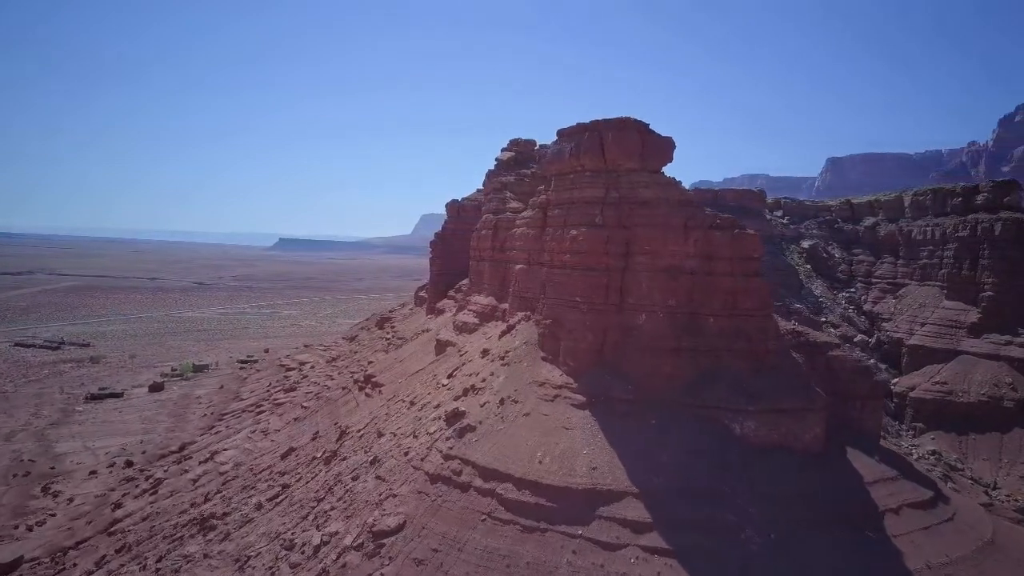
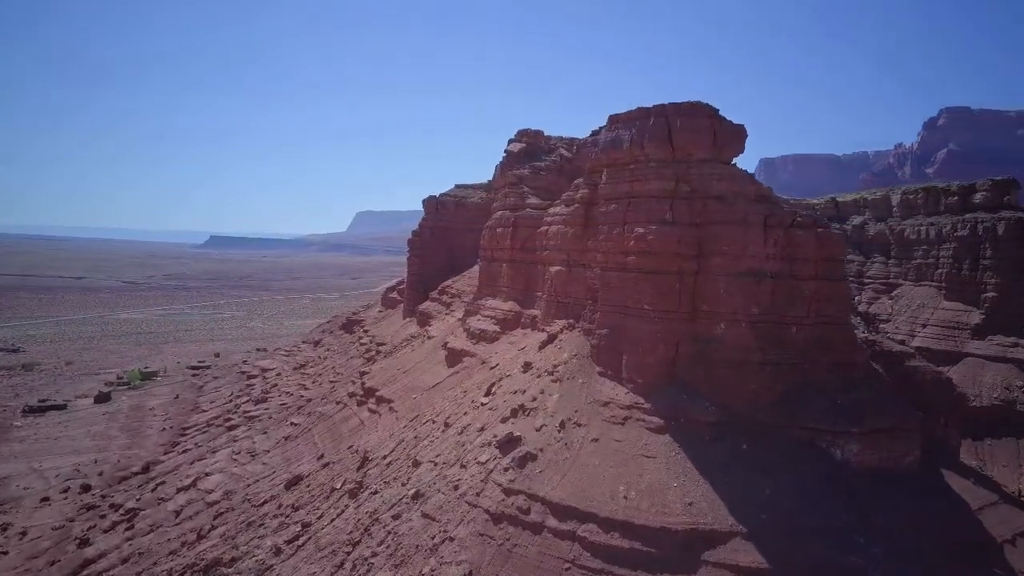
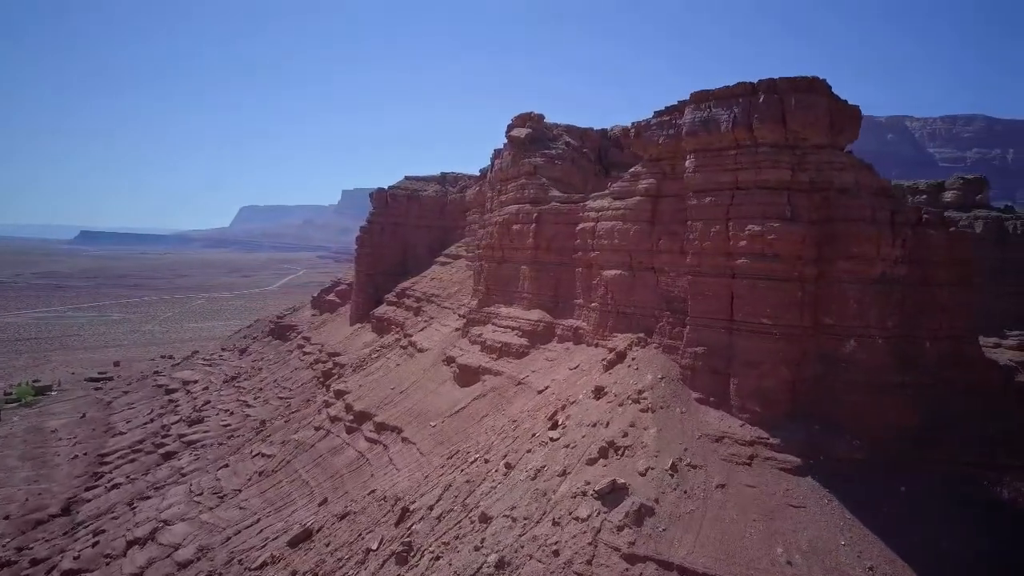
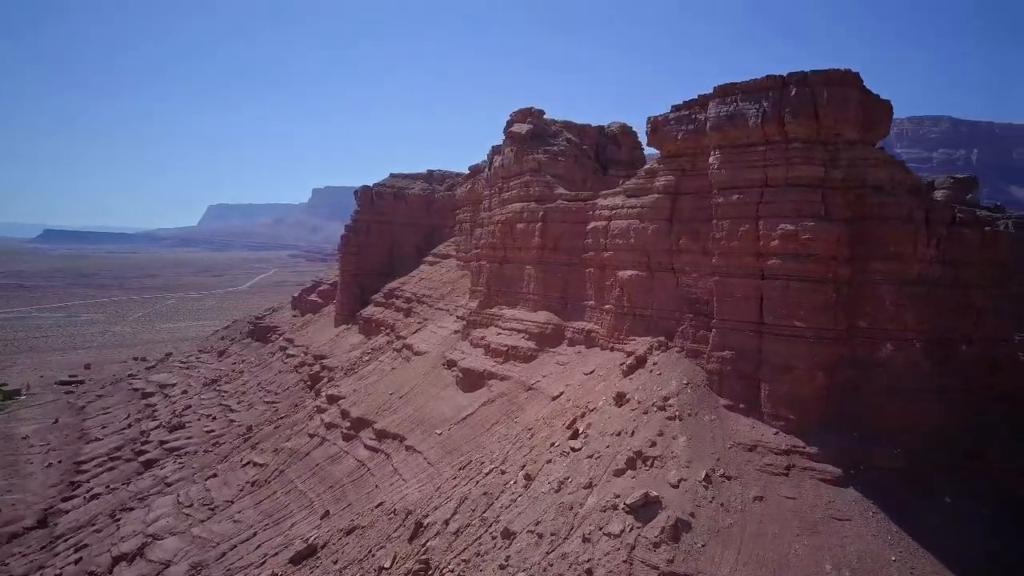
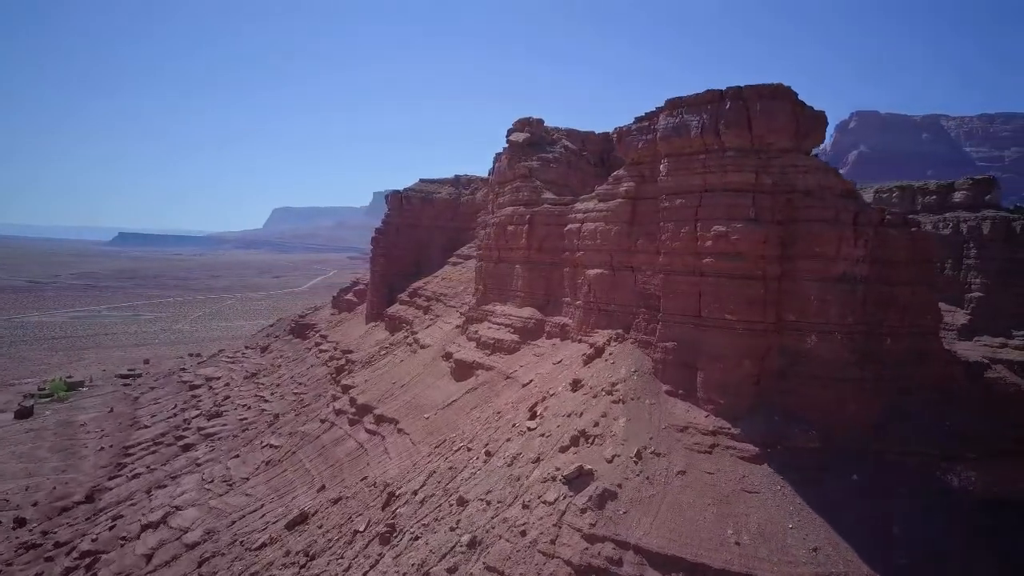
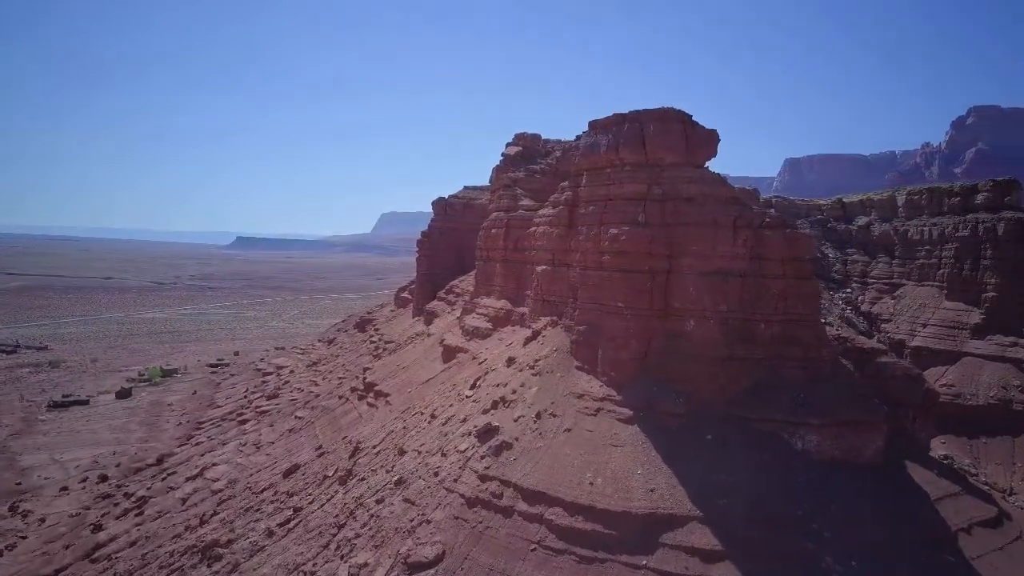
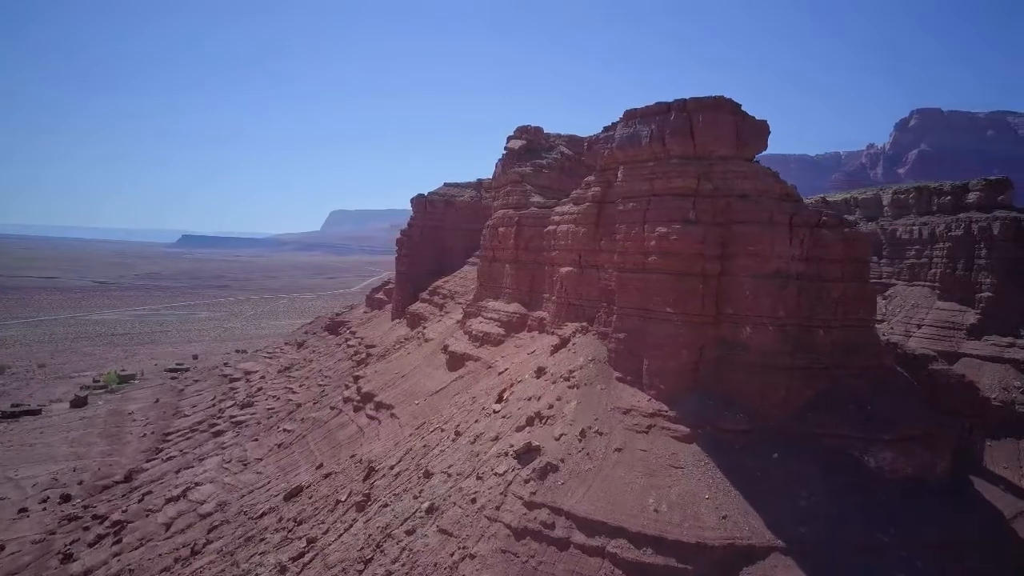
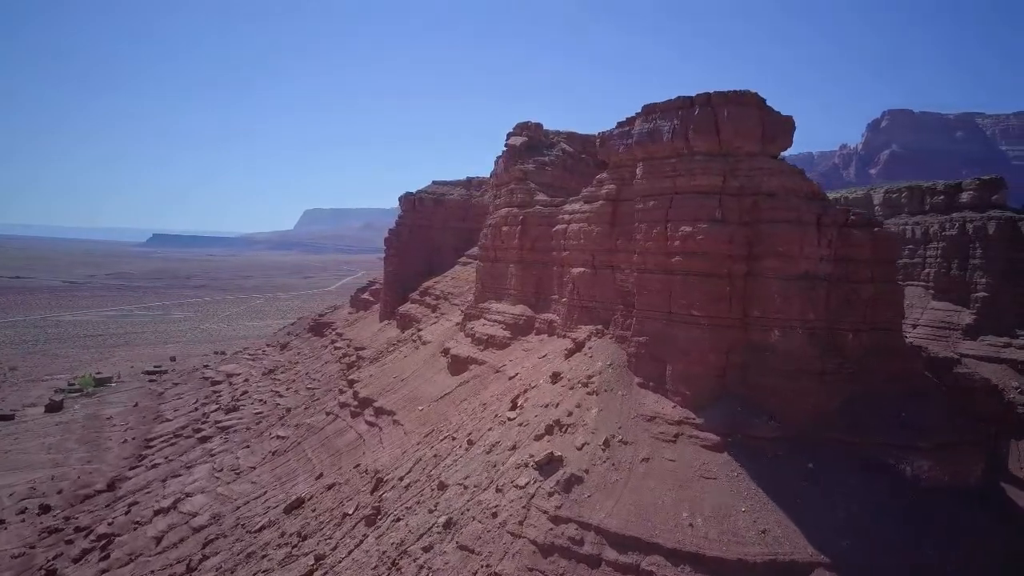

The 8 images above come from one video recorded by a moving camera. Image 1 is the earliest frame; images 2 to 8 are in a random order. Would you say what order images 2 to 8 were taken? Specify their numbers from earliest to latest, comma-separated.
6, 2, 7, 8, 5, 3, 4
